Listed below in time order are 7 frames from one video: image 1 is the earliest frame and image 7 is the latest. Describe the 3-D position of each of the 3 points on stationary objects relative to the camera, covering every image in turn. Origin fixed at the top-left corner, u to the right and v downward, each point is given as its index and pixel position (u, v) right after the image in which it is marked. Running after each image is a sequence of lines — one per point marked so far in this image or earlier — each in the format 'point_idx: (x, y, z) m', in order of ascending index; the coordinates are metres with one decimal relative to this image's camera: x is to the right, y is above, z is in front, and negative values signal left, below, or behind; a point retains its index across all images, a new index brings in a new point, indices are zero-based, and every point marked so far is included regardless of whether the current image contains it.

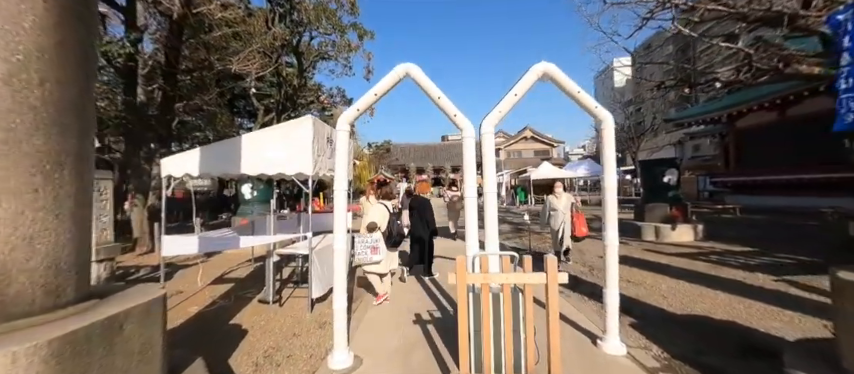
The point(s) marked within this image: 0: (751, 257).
0: (+6.4, -1.4, +6.1) m
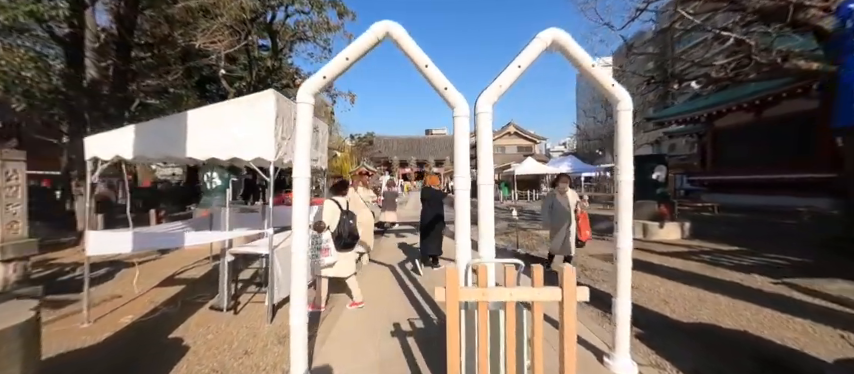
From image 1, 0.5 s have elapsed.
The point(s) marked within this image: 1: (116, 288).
0: (+6.1, -1.4, +5.9) m
1: (-4.5, -1.5, +4.4) m
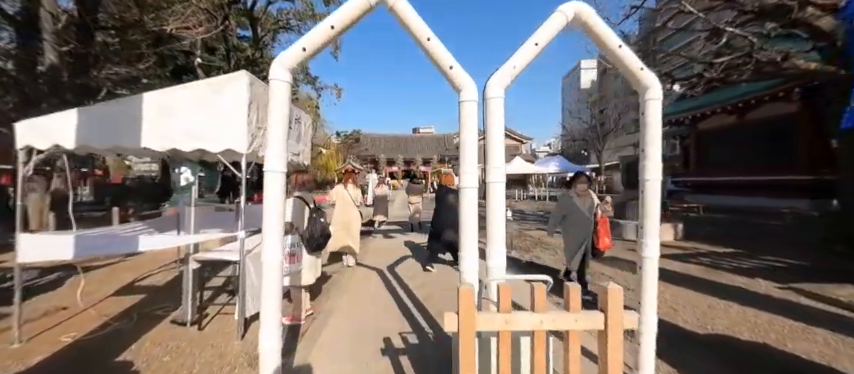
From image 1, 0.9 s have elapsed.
0: (+5.9, -1.4, +5.8) m
1: (-4.6, -1.4, +3.8) m
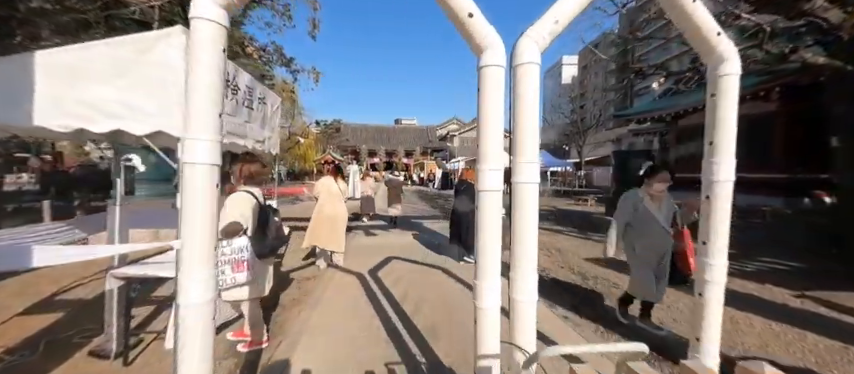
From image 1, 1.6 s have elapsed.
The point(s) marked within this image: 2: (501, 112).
0: (+5.7, -1.4, +5.5) m
1: (-4.7, -1.3, +3.0) m
2: (+0.3, +0.3, +1.4) m
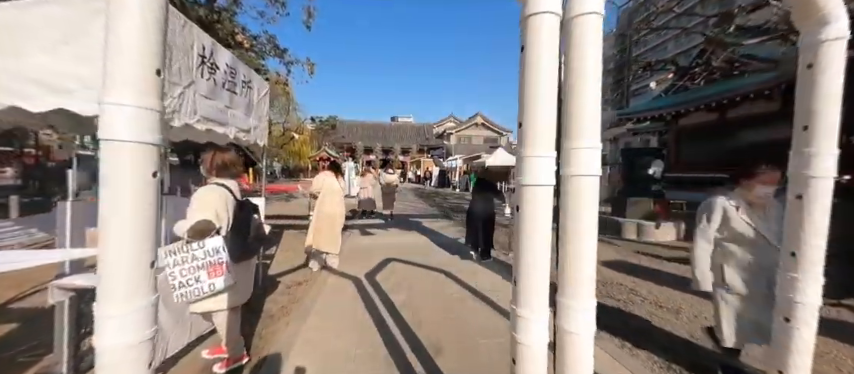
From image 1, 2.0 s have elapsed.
0: (+5.7, -1.4, +5.2) m
1: (-4.6, -1.2, +2.5) m
2: (+0.4, +0.4, +1.0) m
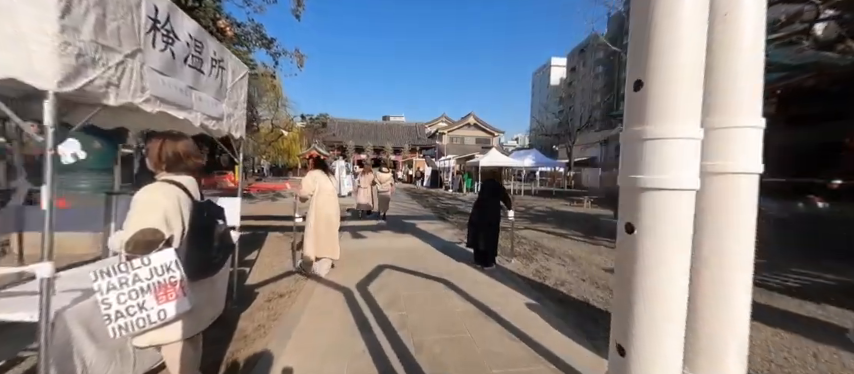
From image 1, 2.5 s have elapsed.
0: (+5.7, -1.4, +4.9) m
1: (-4.6, -1.2, +1.9) m
2: (+0.5, +0.4, +0.6) m
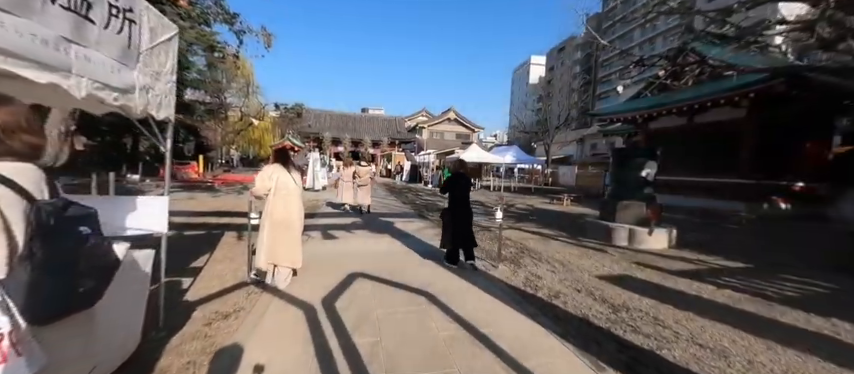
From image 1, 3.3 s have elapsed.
0: (+5.3, -1.5, +4.8) m
1: (-4.7, -1.1, +1.0) m
2: (+0.6, +0.3, 0.0) m
